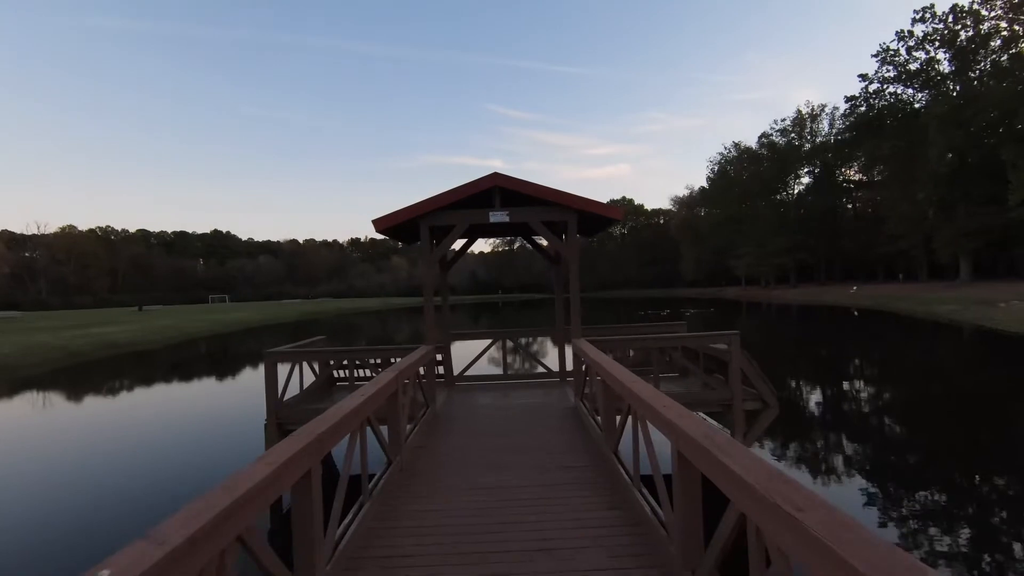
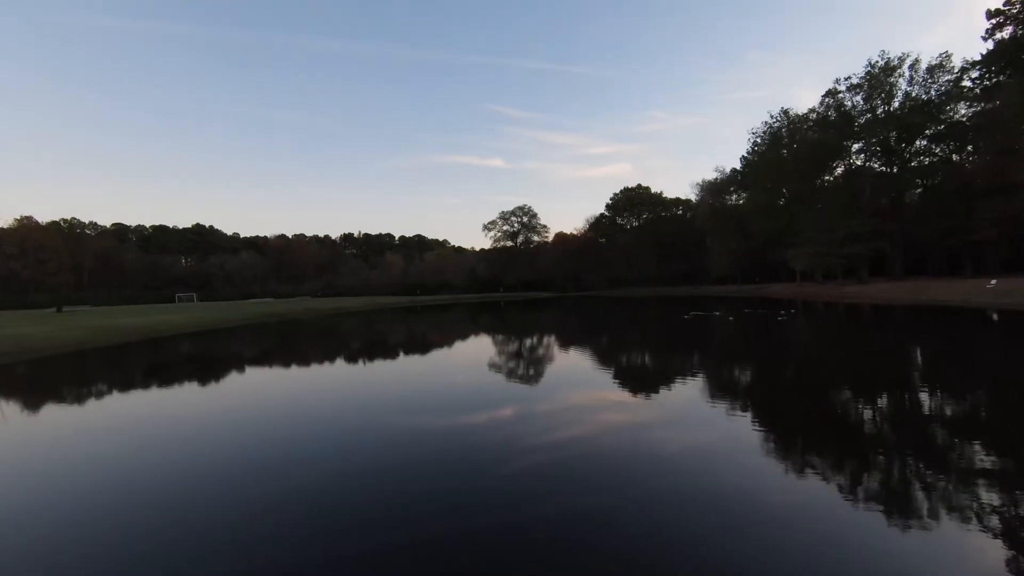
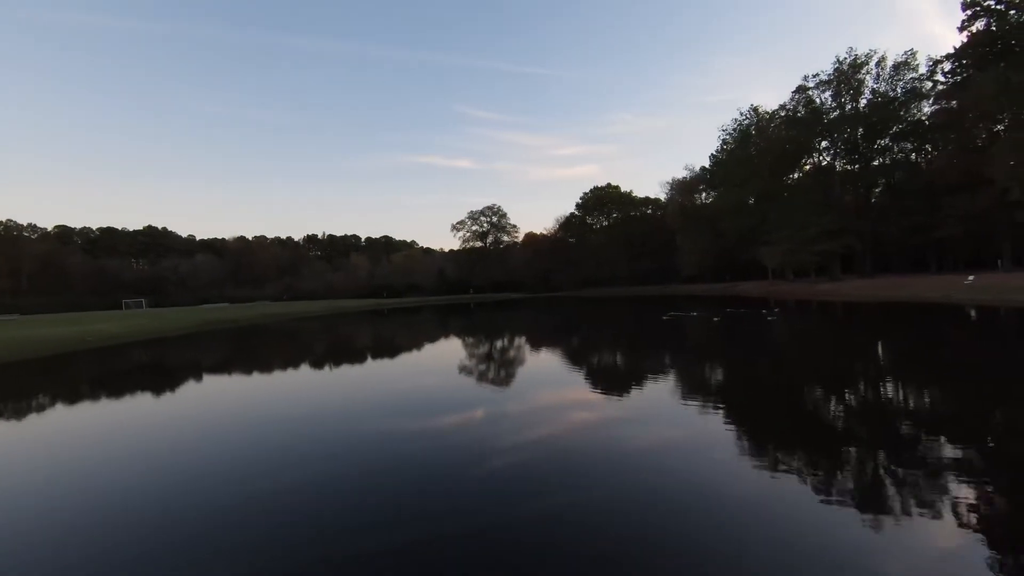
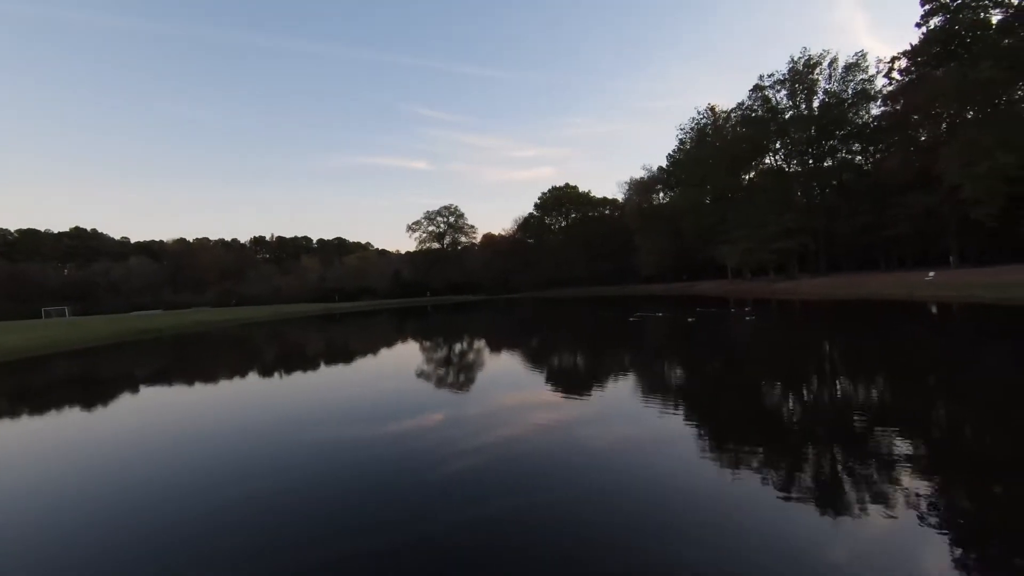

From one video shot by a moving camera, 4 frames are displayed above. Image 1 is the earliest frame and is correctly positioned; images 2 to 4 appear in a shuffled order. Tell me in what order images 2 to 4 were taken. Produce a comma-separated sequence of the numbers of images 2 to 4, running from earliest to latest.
2, 3, 4
